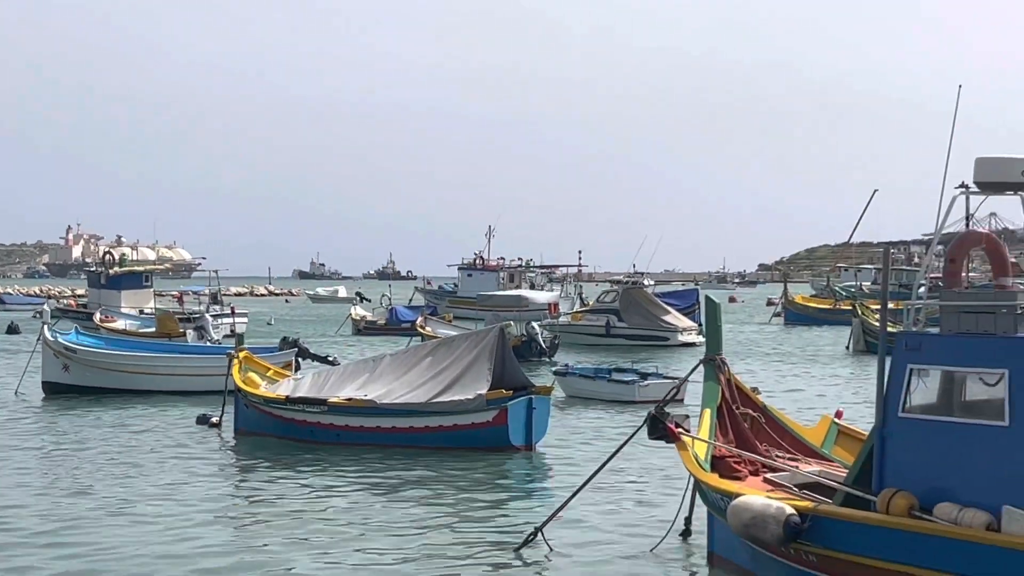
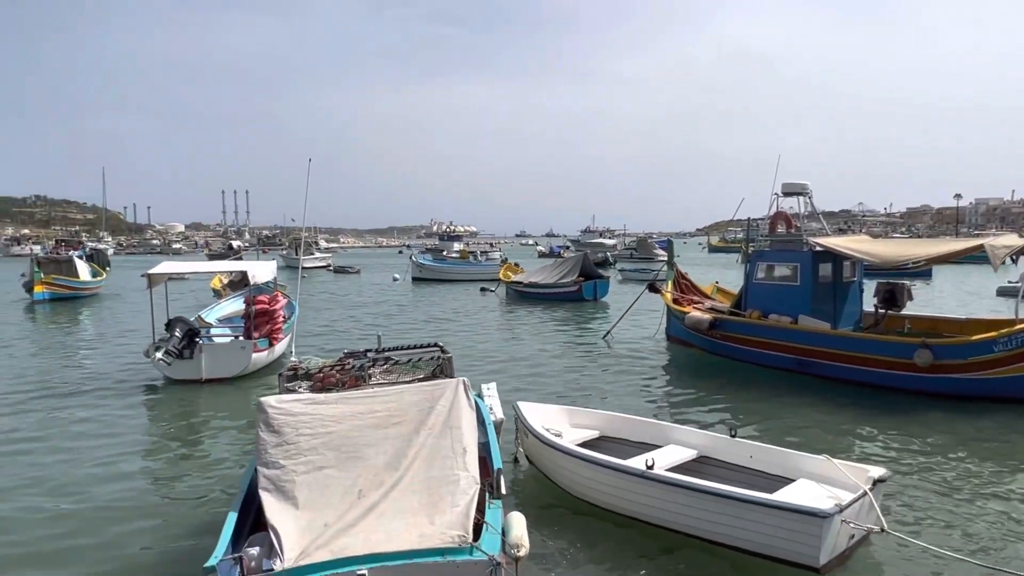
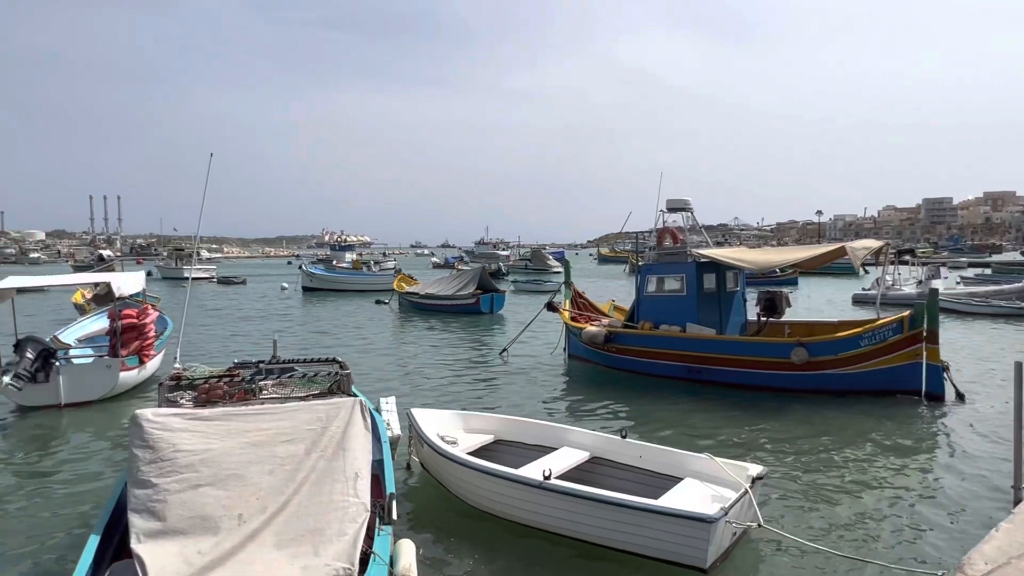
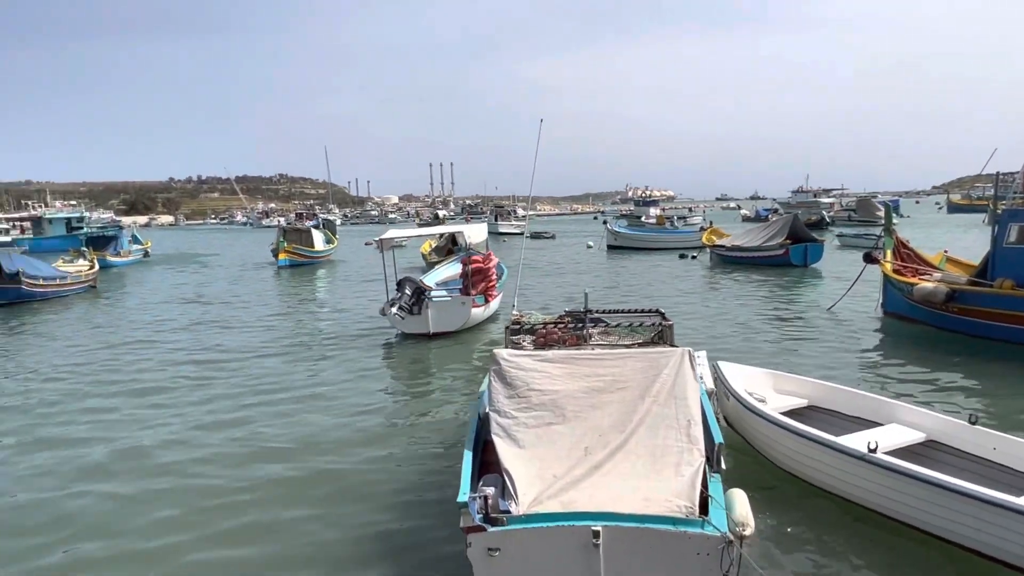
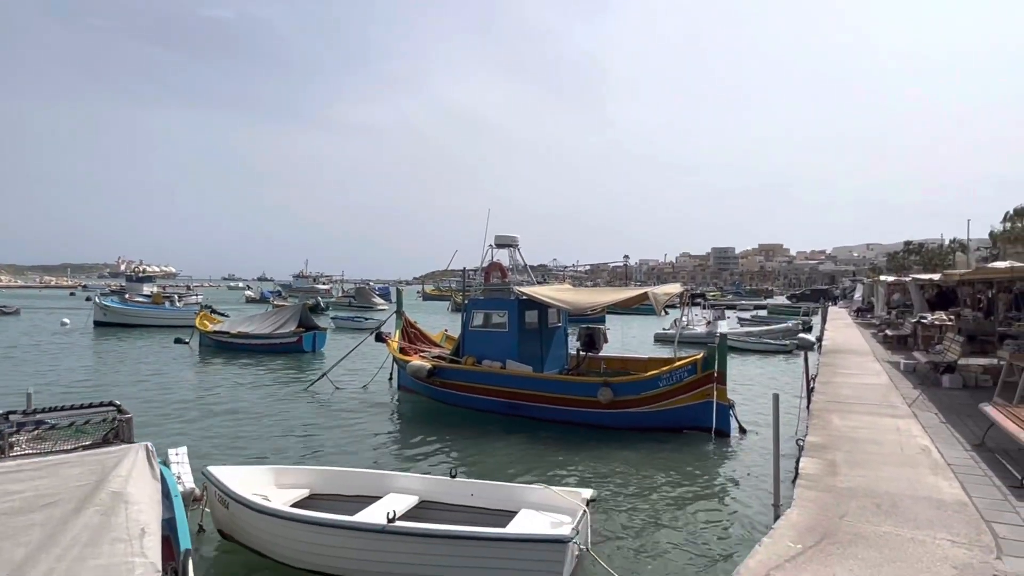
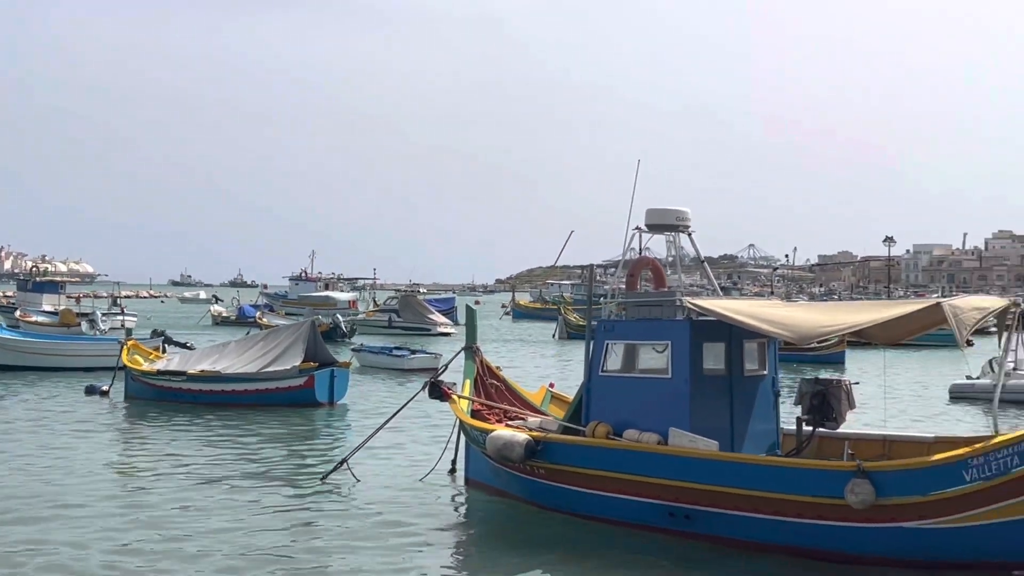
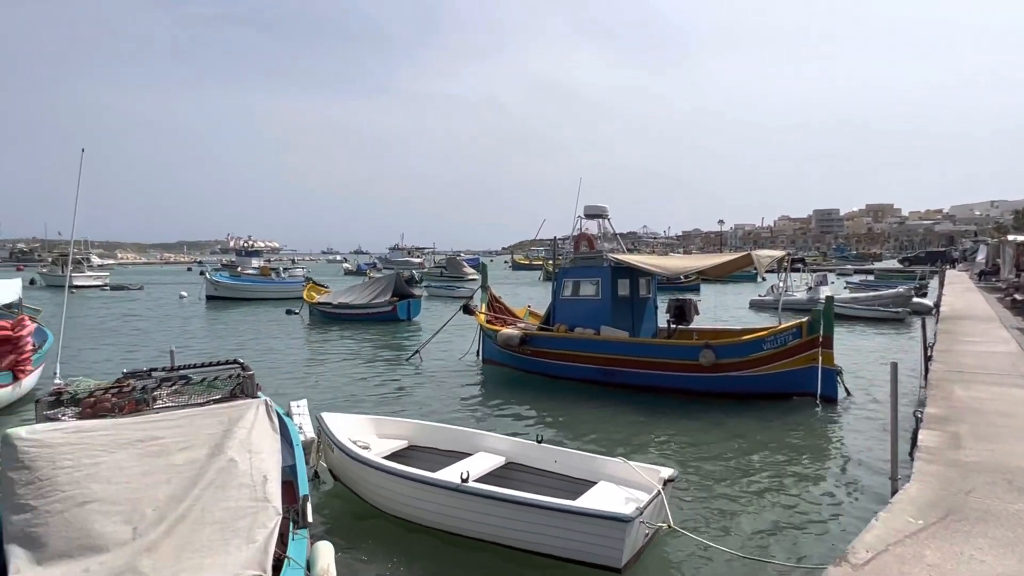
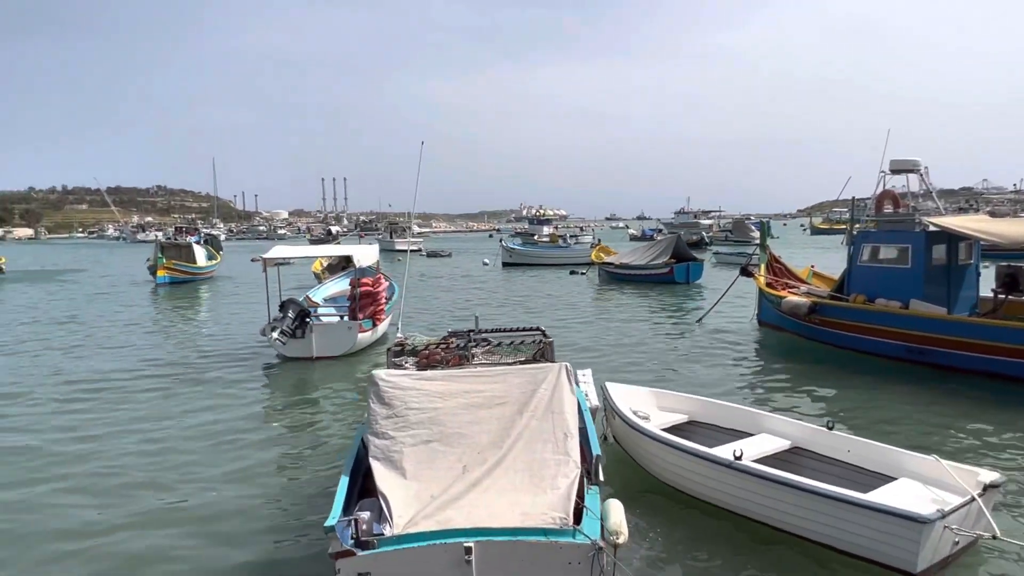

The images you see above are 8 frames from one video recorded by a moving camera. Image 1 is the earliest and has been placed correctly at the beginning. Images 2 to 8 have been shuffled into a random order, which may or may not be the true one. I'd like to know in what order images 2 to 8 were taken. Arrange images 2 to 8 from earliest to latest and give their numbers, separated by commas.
6, 5, 7, 3, 2, 8, 4
